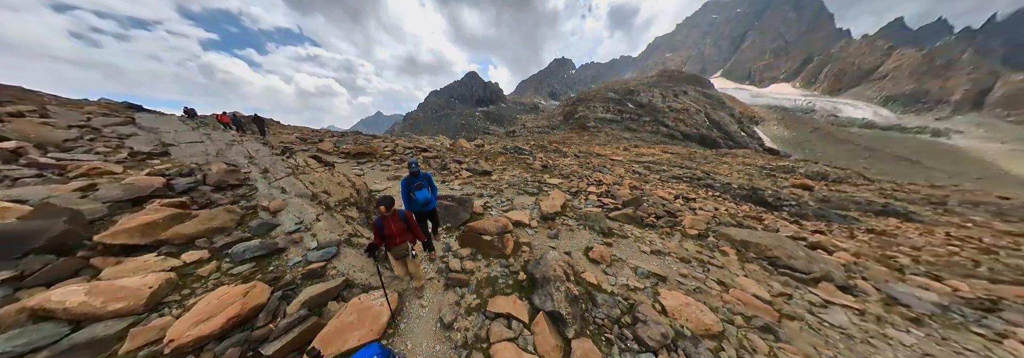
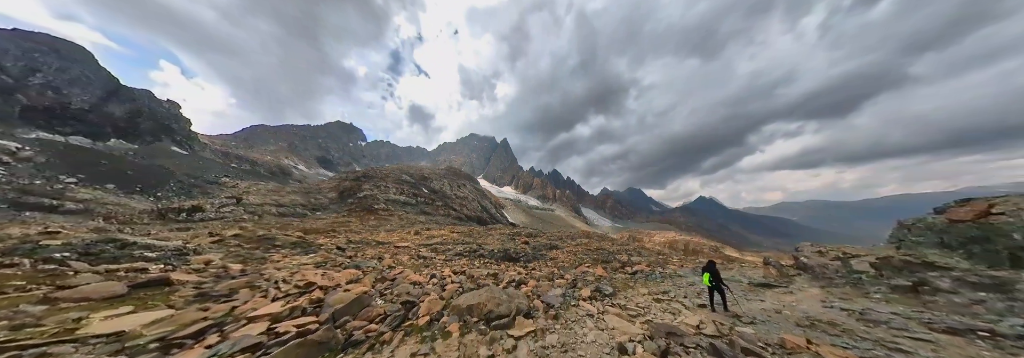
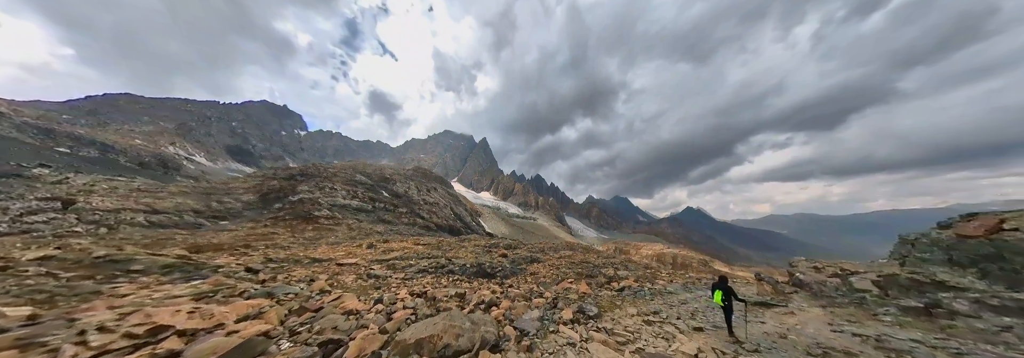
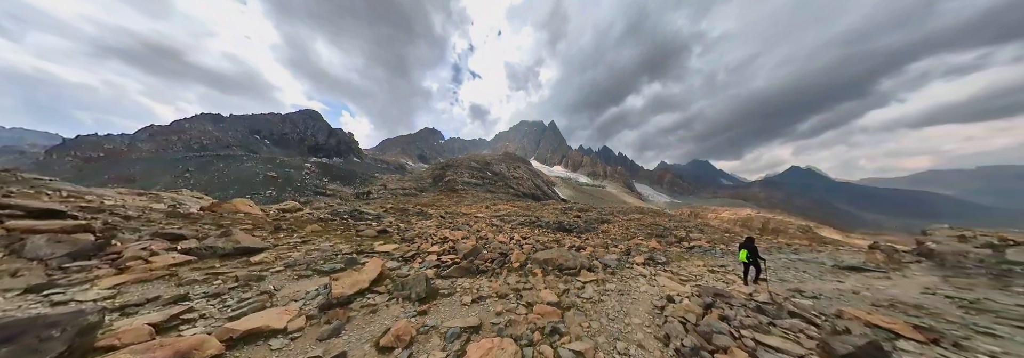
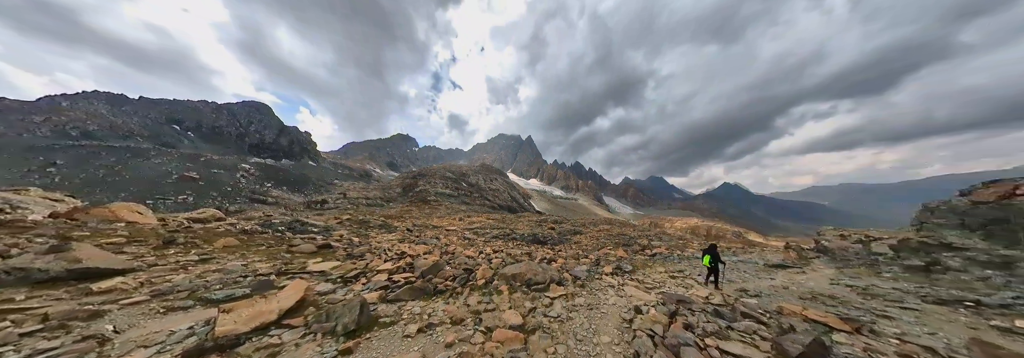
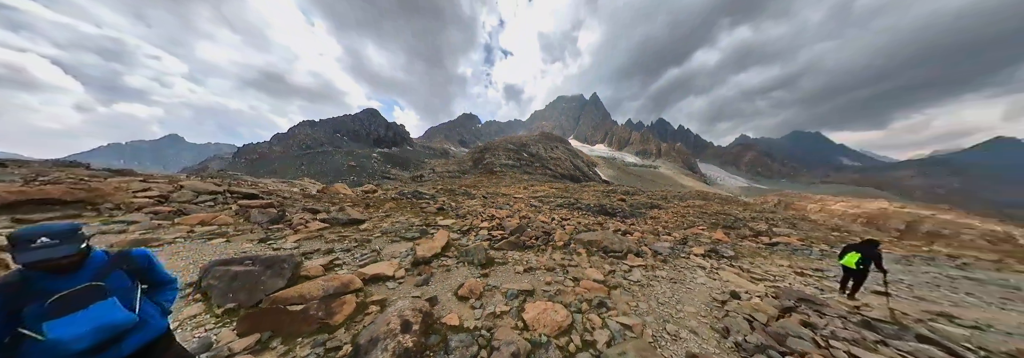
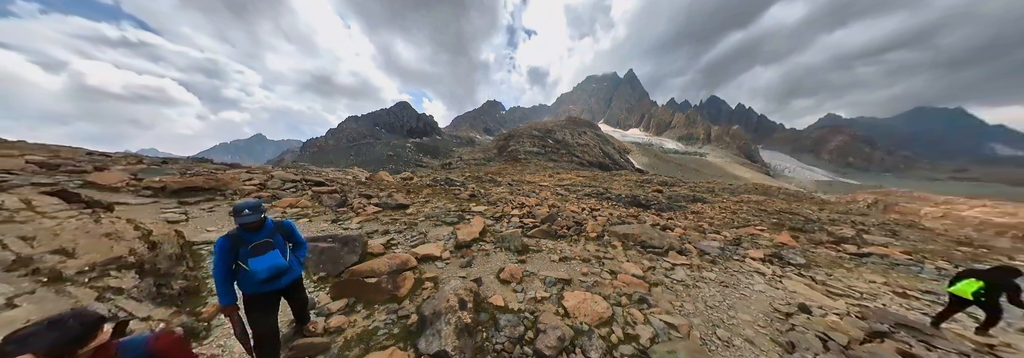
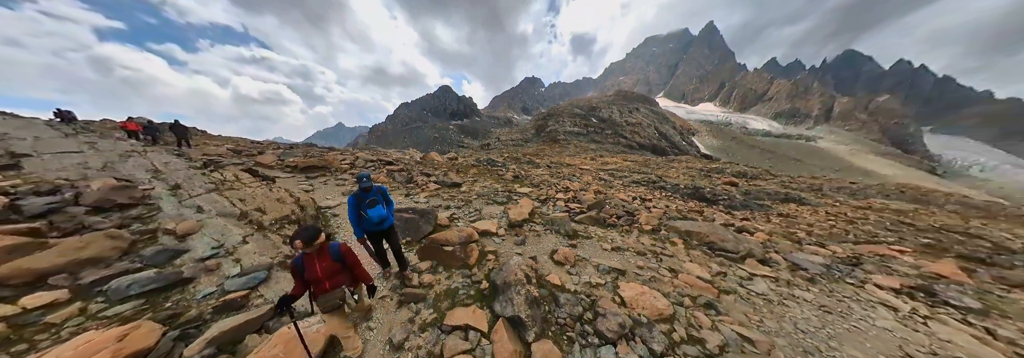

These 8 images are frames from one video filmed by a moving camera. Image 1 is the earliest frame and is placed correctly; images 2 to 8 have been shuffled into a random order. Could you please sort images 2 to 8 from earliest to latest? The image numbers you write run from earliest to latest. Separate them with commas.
8, 7, 6, 4, 5, 2, 3
